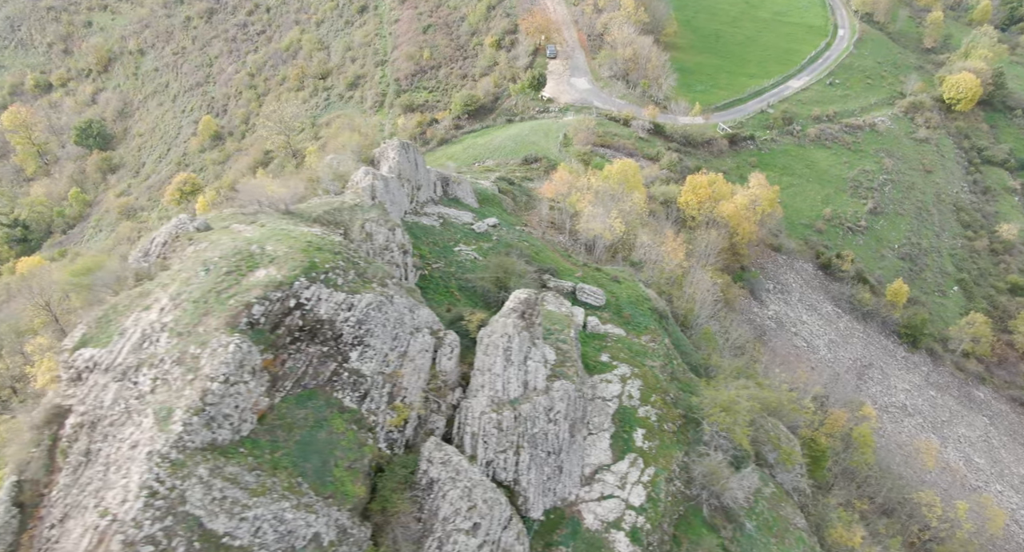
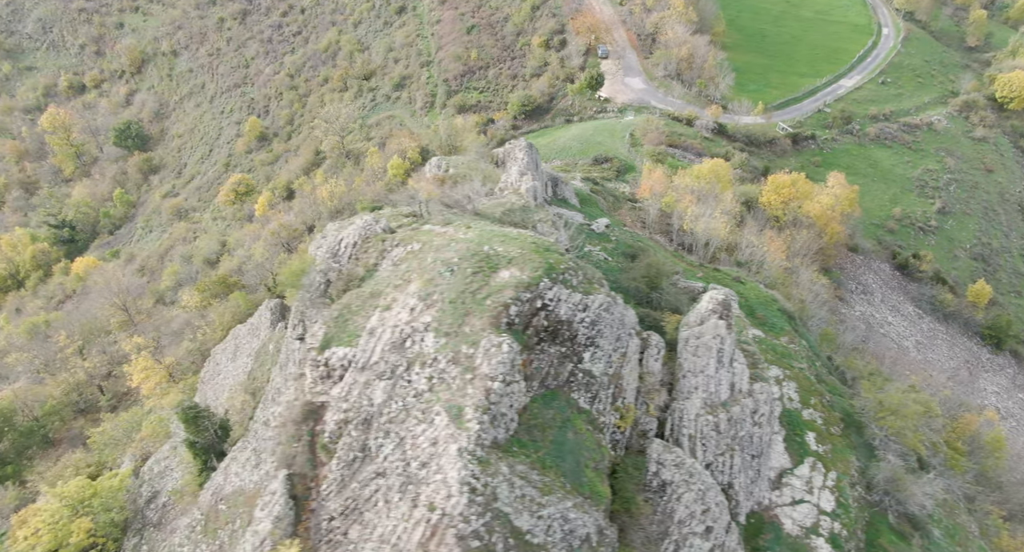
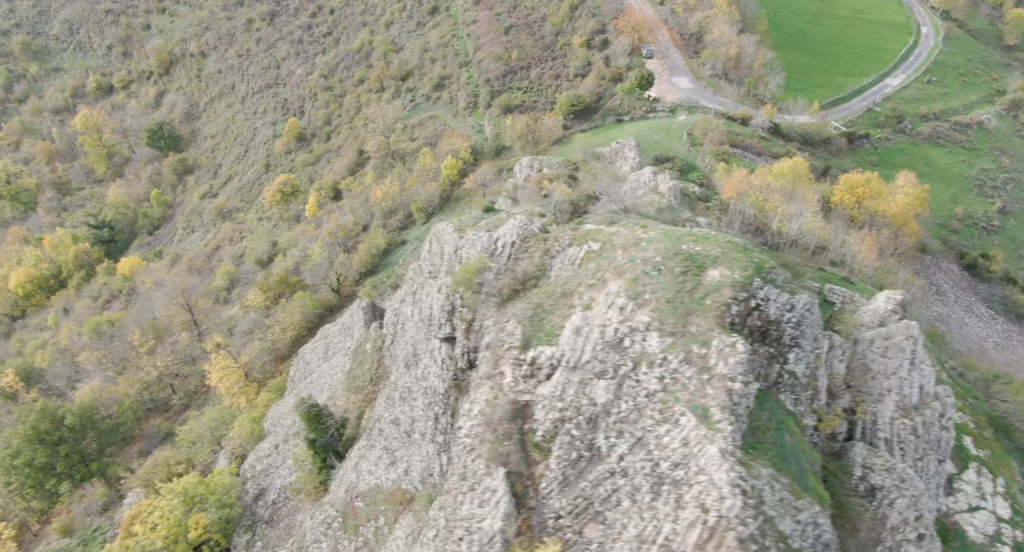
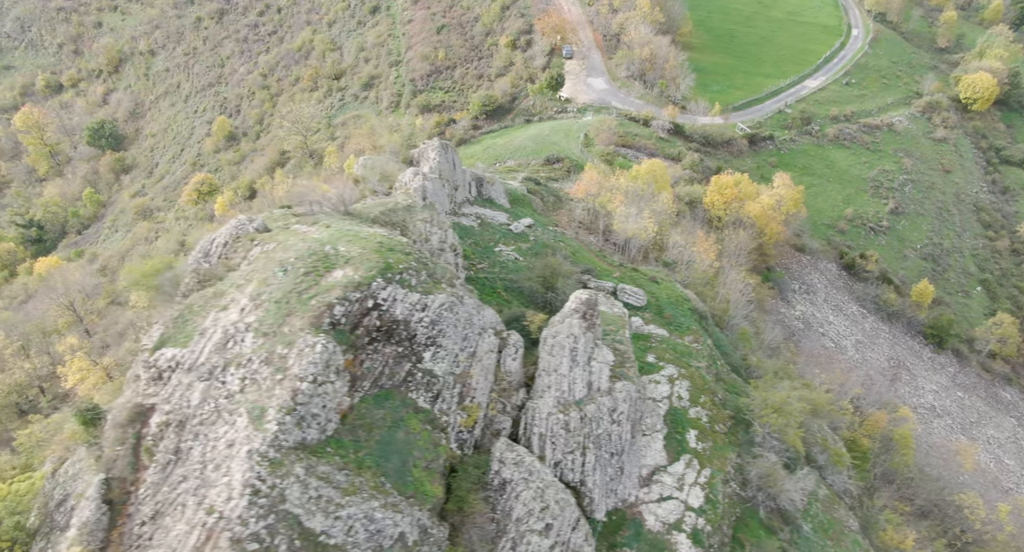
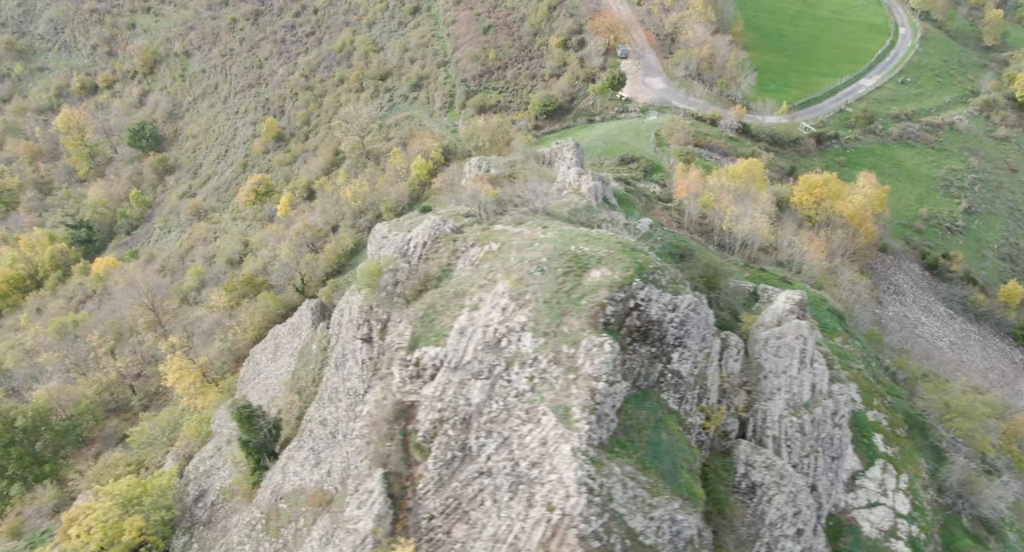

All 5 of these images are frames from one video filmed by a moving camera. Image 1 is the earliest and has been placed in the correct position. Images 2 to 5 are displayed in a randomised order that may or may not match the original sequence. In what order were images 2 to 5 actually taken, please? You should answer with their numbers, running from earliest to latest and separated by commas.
4, 2, 5, 3
